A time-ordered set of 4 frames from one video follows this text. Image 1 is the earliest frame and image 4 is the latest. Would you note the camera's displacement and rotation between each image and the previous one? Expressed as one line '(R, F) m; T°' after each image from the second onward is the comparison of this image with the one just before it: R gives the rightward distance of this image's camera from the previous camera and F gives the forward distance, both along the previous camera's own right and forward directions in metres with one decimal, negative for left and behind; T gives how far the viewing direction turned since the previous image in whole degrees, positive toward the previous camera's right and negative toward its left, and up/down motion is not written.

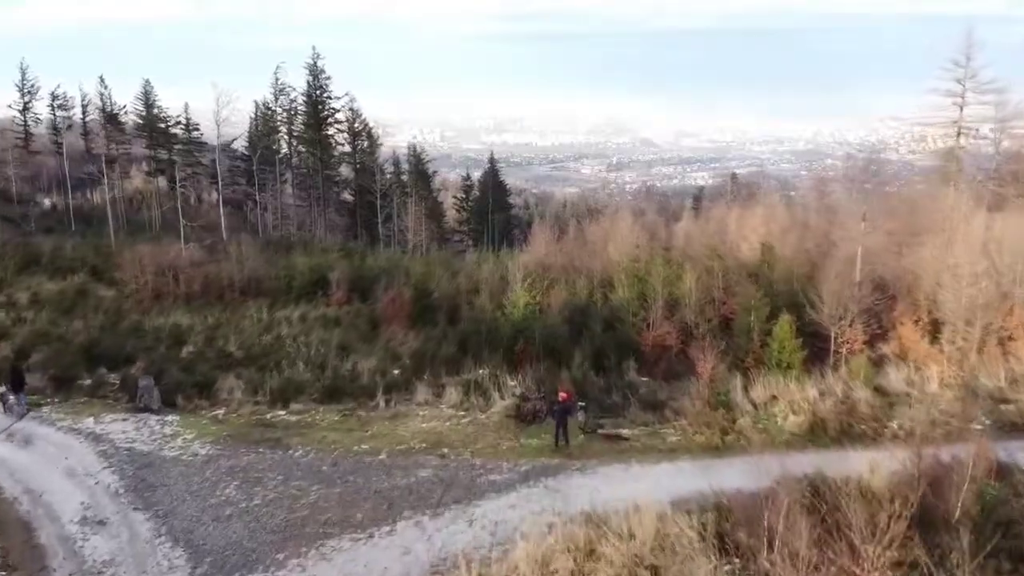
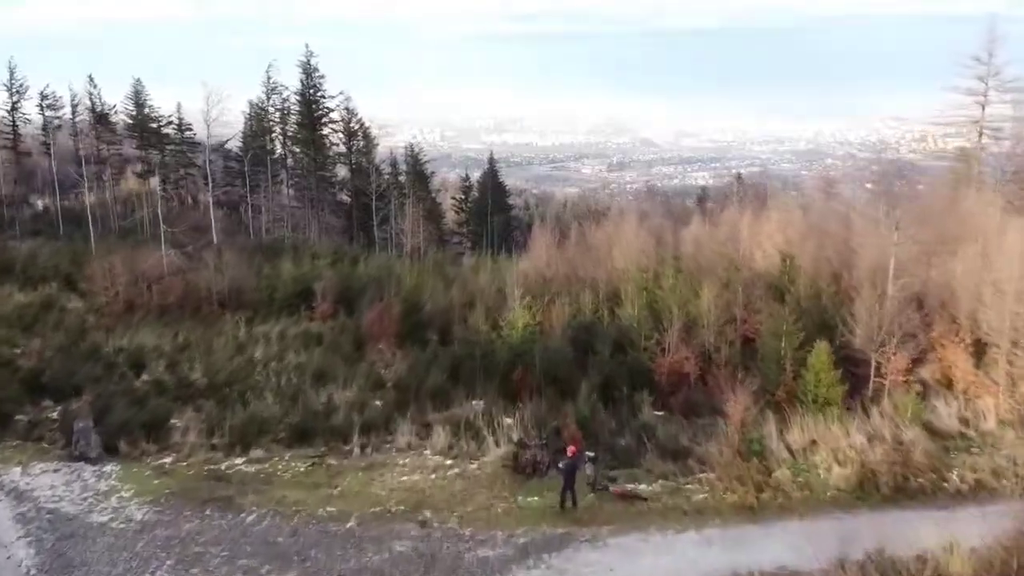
(0.0, +1.3) m; 0°
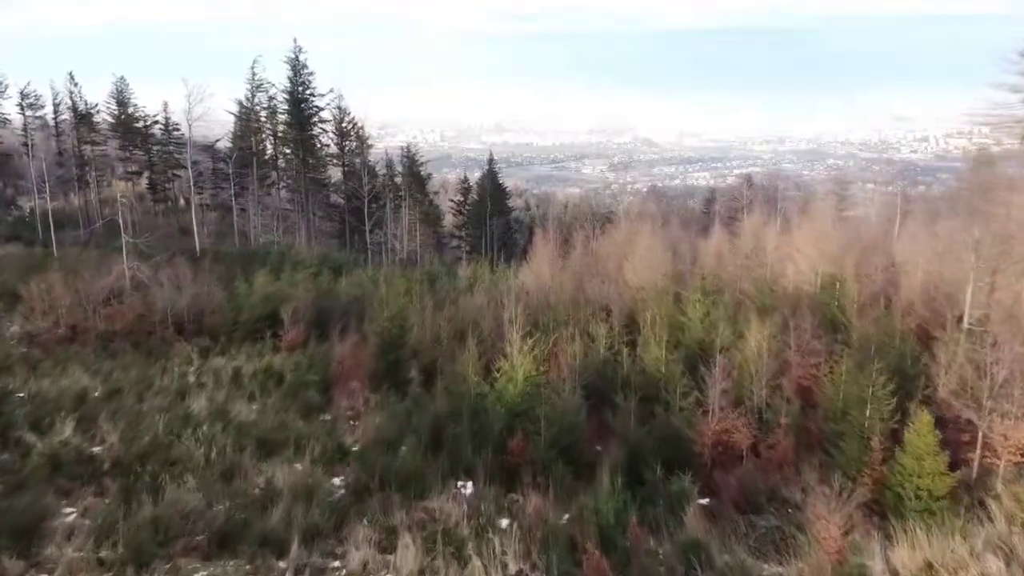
(0.0, +2.2) m; 0°
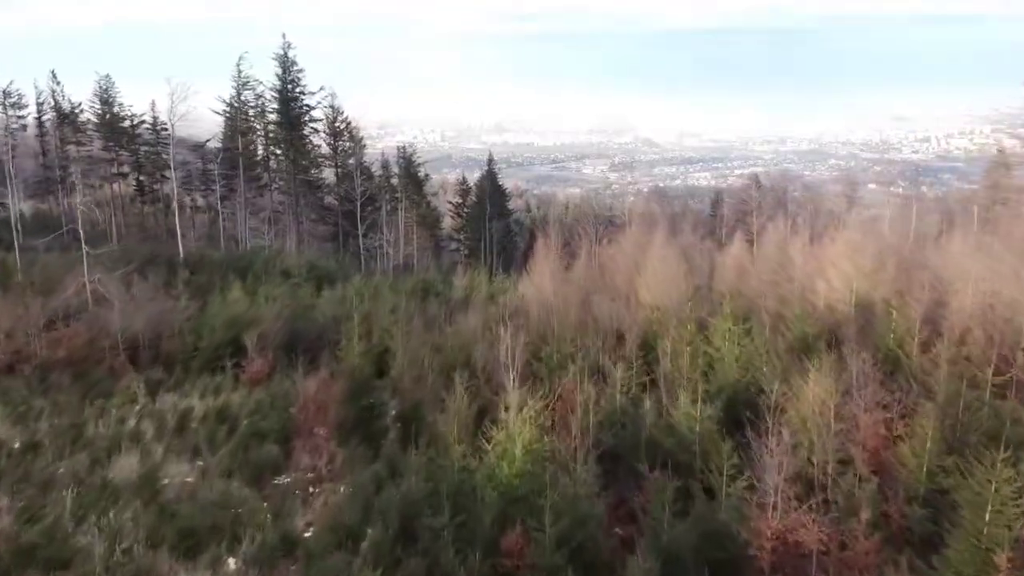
(0.0, +1.8) m; 0°
